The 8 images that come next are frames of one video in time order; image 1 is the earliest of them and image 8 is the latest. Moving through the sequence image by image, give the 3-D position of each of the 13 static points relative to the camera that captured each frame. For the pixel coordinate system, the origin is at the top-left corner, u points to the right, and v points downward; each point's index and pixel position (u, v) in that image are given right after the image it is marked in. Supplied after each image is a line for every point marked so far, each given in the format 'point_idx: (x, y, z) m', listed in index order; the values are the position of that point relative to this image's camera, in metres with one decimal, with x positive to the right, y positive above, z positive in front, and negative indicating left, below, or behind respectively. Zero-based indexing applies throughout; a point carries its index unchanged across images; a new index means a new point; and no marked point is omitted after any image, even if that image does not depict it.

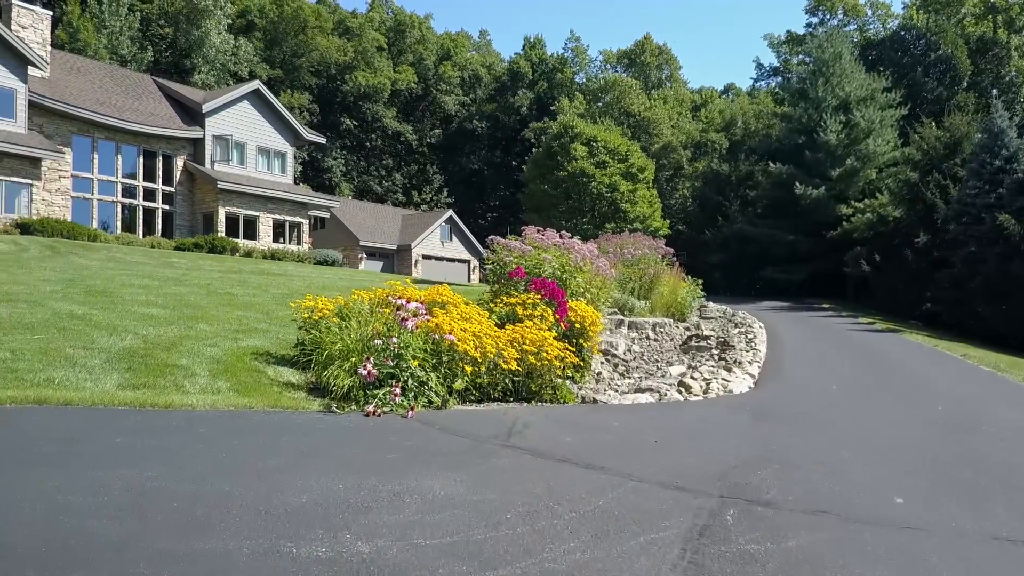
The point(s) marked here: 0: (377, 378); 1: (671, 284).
0: (-0.9, -0.6, +5.4) m
1: (+3.4, +0.1, +17.5) m
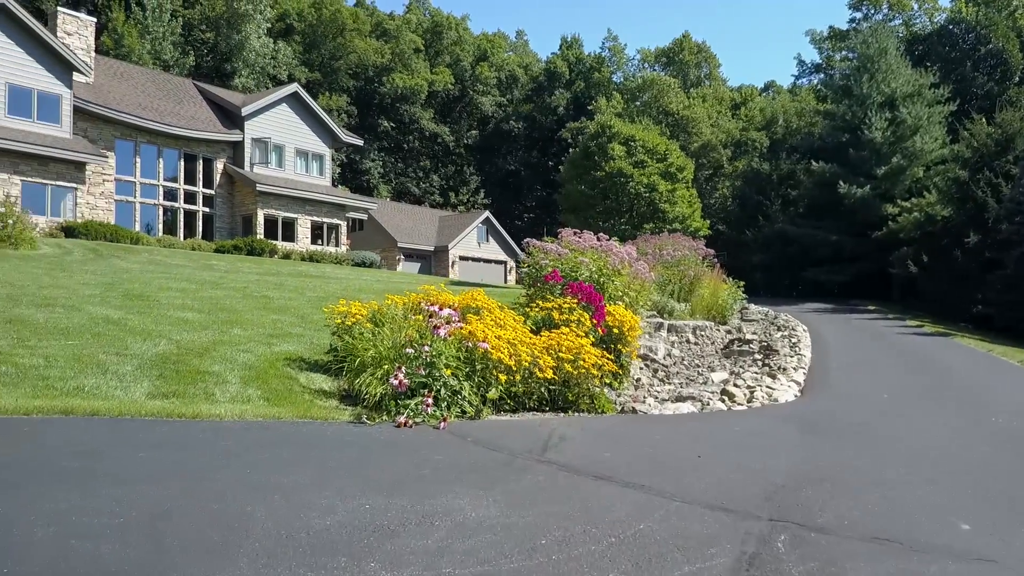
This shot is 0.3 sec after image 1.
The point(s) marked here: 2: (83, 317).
0: (-0.7, -0.6, +5.2) m
1: (+4.2, 0.0, +17.1) m
2: (-4.1, -0.3, +7.7) m
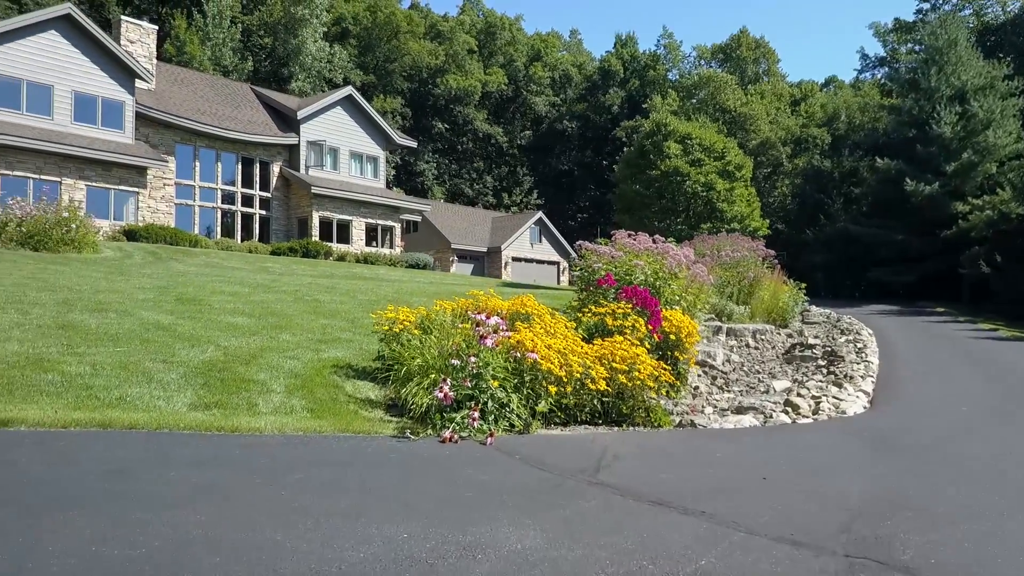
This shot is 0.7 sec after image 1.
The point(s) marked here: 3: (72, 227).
0: (-0.4, -0.7, +5.0) m
1: (+5.3, 0.0, +16.6) m
2: (-3.6, -0.3, +7.7) m
3: (-8.6, +1.2, +16.0) m
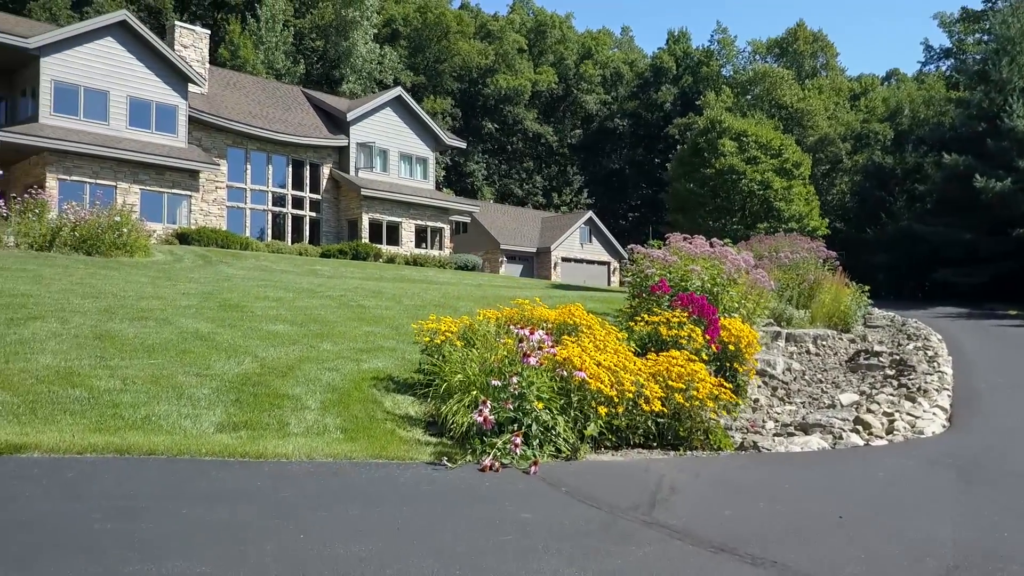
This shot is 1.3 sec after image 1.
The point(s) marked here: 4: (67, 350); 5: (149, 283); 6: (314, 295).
0: (-0.1, -0.8, +4.7) m
1: (+6.2, -0.1, +15.8) m
2: (-3.1, -0.4, +7.5) m
3: (-7.7, +1.1, +16.1) m
4: (-3.4, -0.5, +6.2) m
5: (-5.2, +0.1, +11.7) m
6: (-2.9, -0.1, +11.9) m
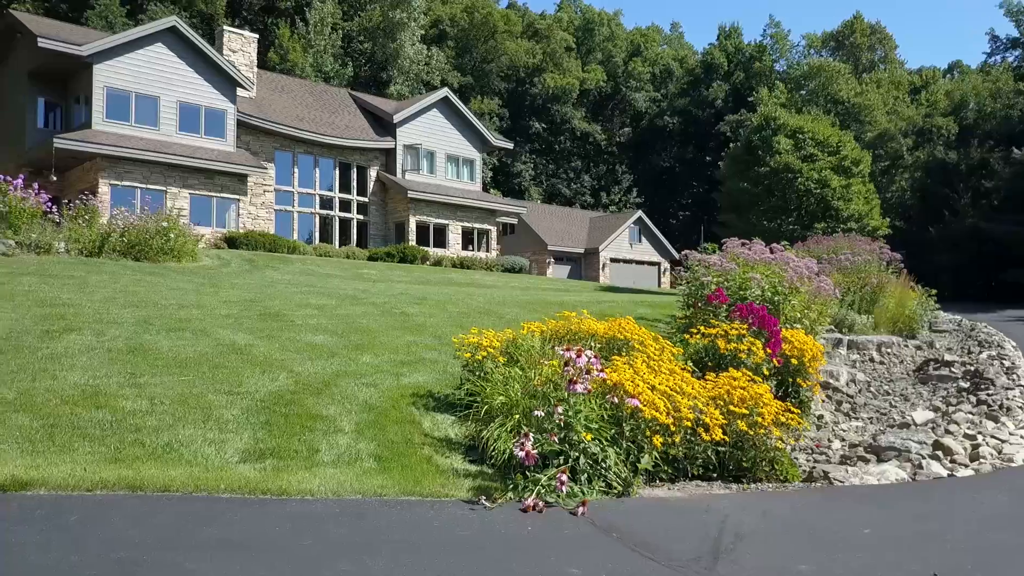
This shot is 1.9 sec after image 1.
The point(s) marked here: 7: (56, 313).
0: (+0.2, -0.9, +4.3) m
1: (+7.1, -0.1, +15.0) m
2: (-2.7, -0.5, +7.3) m
3: (-6.7, +1.0, +16.1) m
4: (-3.1, -0.6, +6.0) m
5: (-4.5, 0.0, +11.6) m
6: (-2.2, -0.2, +11.7) m
7: (-4.6, -0.3, +8.3) m
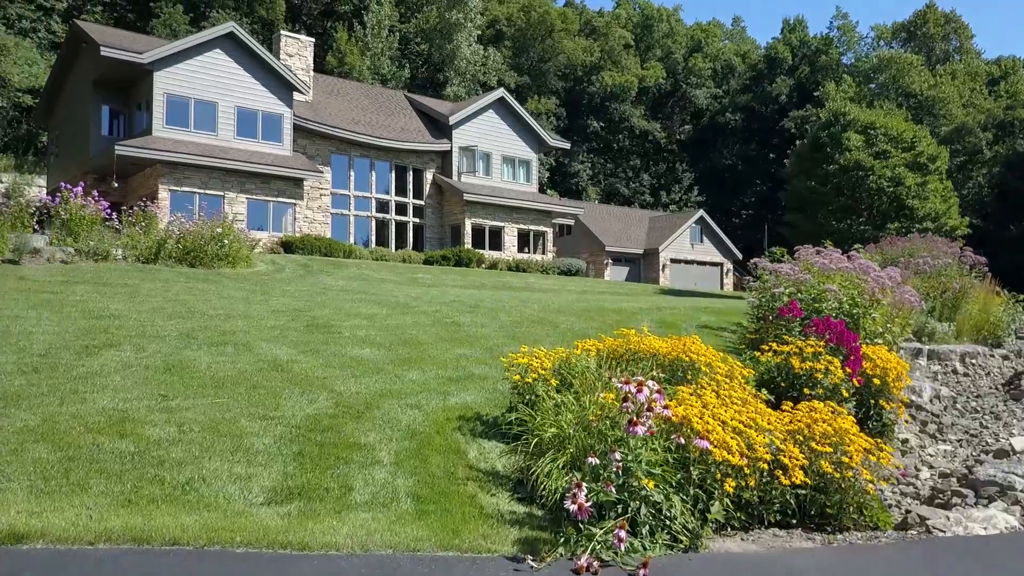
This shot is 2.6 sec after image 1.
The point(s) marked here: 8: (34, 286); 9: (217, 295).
0: (+0.4, -1.0, +3.8) m
1: (+8.1, -0.2, +14.0) m
2: (-2.3, -0.6, +7.0) m
3: (-5.6, +0.9, +16.1) m
4: (-2.7, -0.7, +5.8) m
5: (-3.8, -0.2, +11.4) m
6: (-1.4, -0.3, +11.3) m
7: (-4.1, -0.4, +8.1) m
8: (-6.6, 0.0, +11.2) m
9: (-4.3, -0.1, +11.8) m
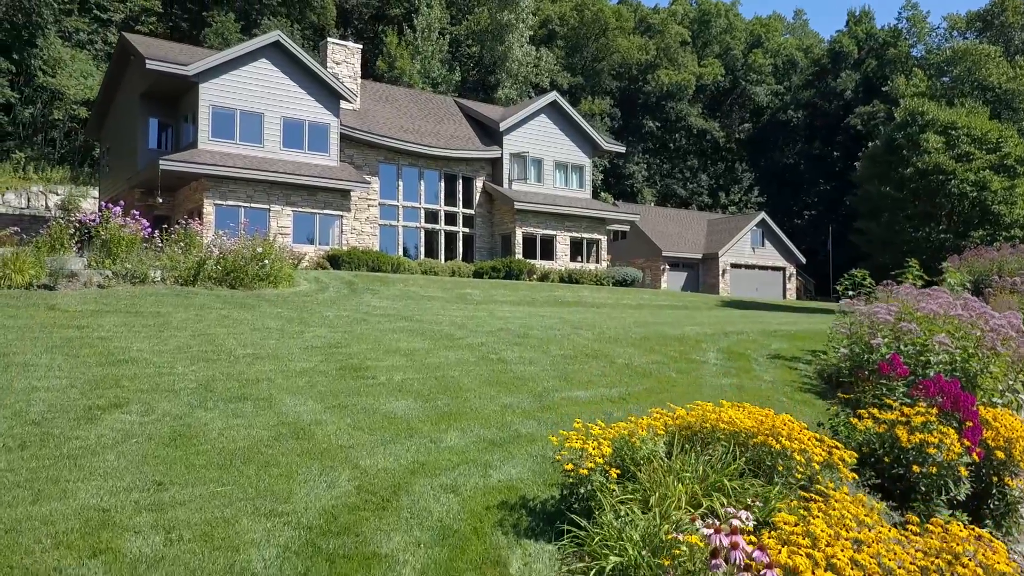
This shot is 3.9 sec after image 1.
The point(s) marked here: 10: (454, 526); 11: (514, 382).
0: (+0.6, -1.4, +2.8) m
1: (+8.9, -0.6, +12.5) m
2: (-1.9, -1.0, +6.2) m
3: (-4.7, +0.5, +15.5) m
4: (-2.4, -1.1, +5.0) m
5: (-3.1, -0.6, +10.7) m
6: (-0.8, -0.7, +10.5) m
7: (-3.6, -0.8, +7.5) m
8: (-5.9, -0.4, +10.7) m
9: (-3.6, -0.5, +11.1) m
10: (-0.3, -1.4, +4.8) m
11: (0.0, -1.0, +8.6) m
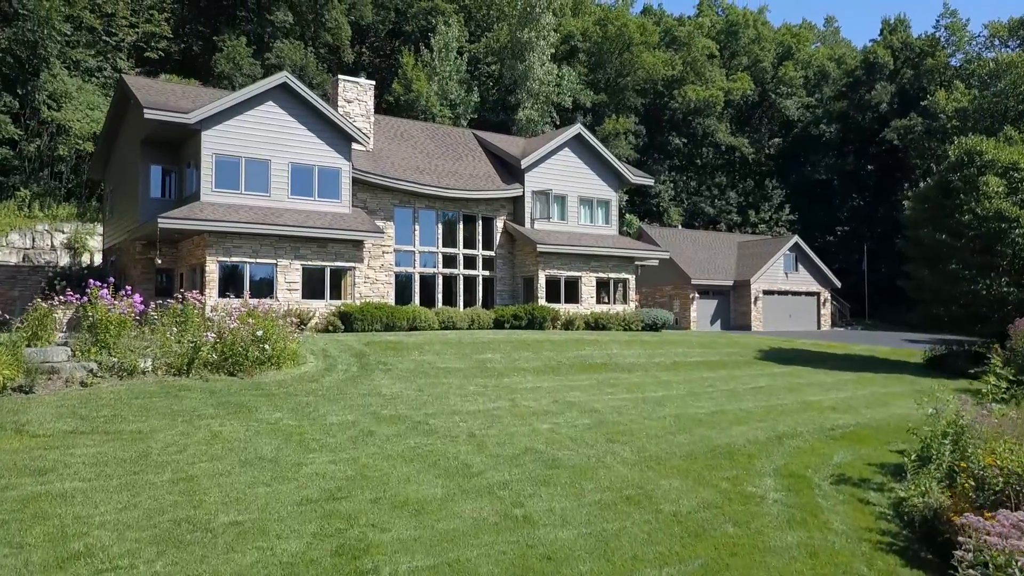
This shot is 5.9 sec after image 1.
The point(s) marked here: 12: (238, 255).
0: (+0.7, -2.9, +1.4) m
1: (+9.3, -2.0, +10.9) m
2: (-1.7, -2.5, +4.9) m
3: (-4.2, -1.0, +14.2) m
4: (-2.2, -2.6, +3.6) m
5: (-2.8, -2.0, +9.4) m
6: (-0.5, -2.2, +9.1) m
7: (-3.4, -2.3, +6.1) m
8: (-5.6, -1.9, +9.4) m
9: (-3.2, -2.0, +9.8) m
10: (-0.2, -2.9, +3.3) m
11: (+0.3, -2.5, +7.2) m
12: (-6.5, +0.8, +19.3) m
